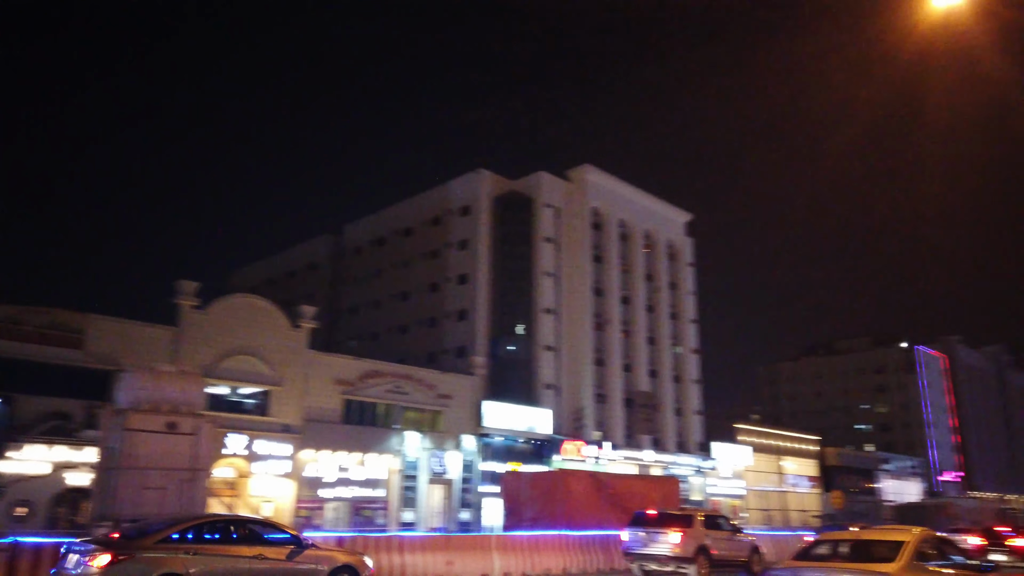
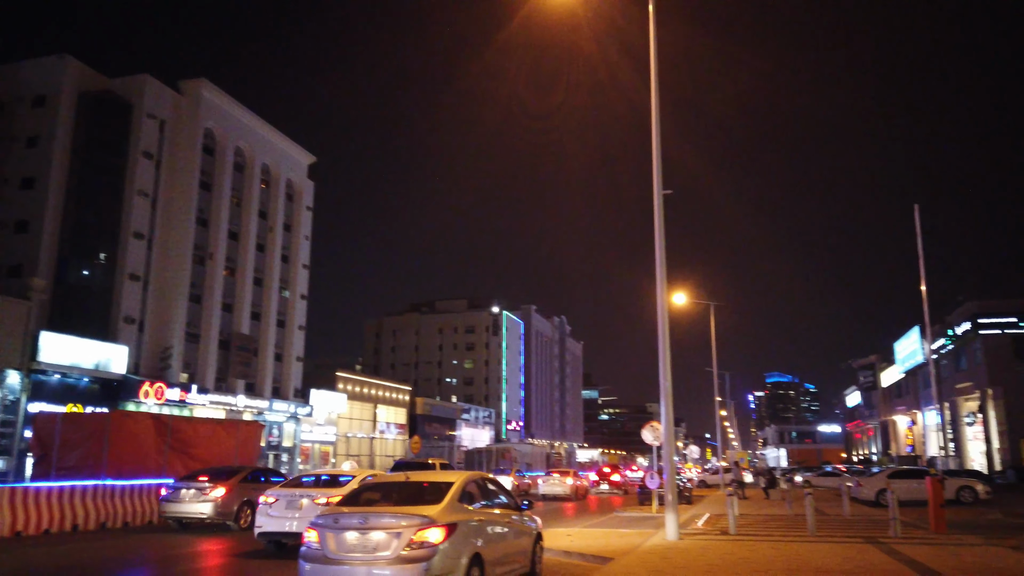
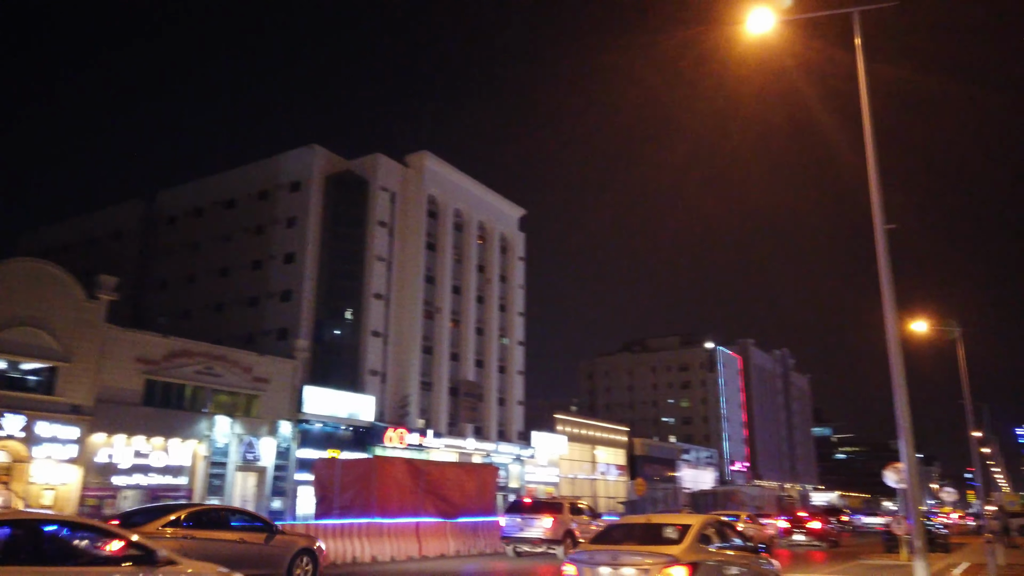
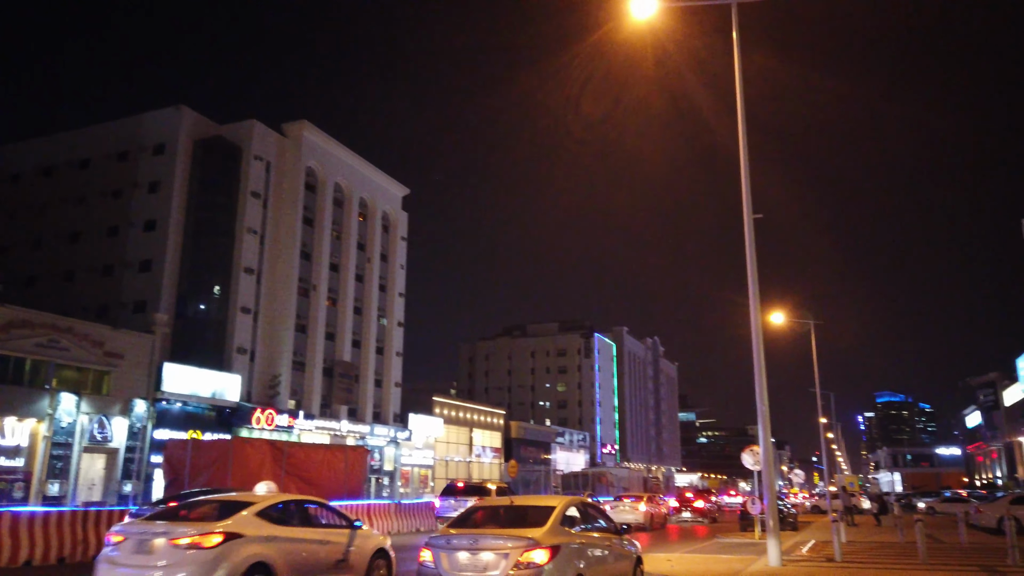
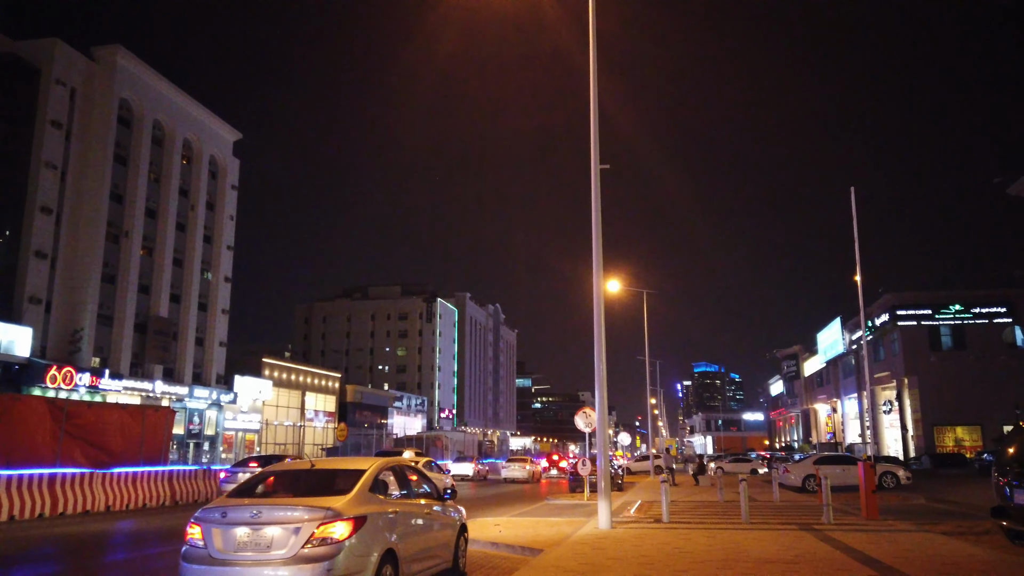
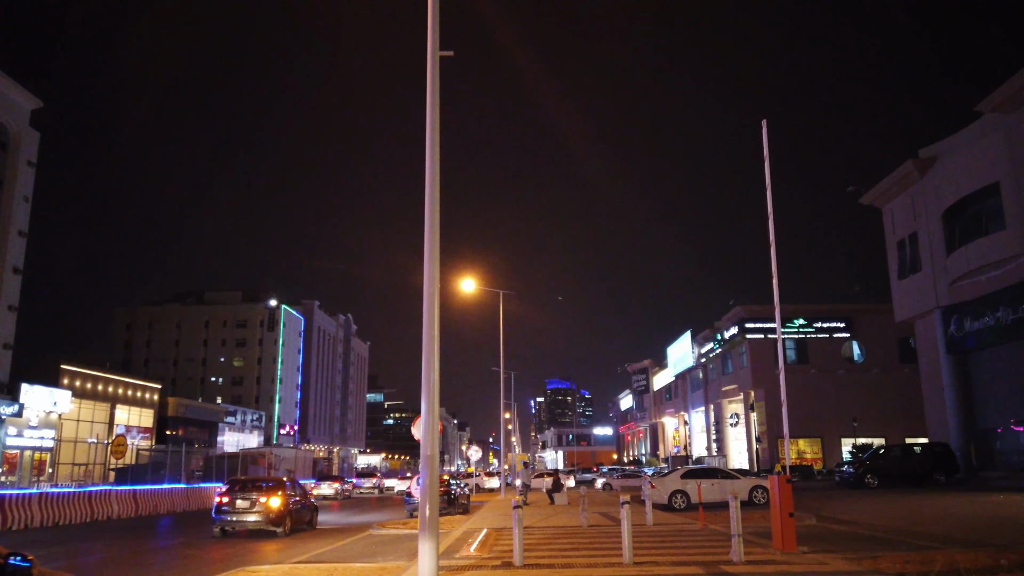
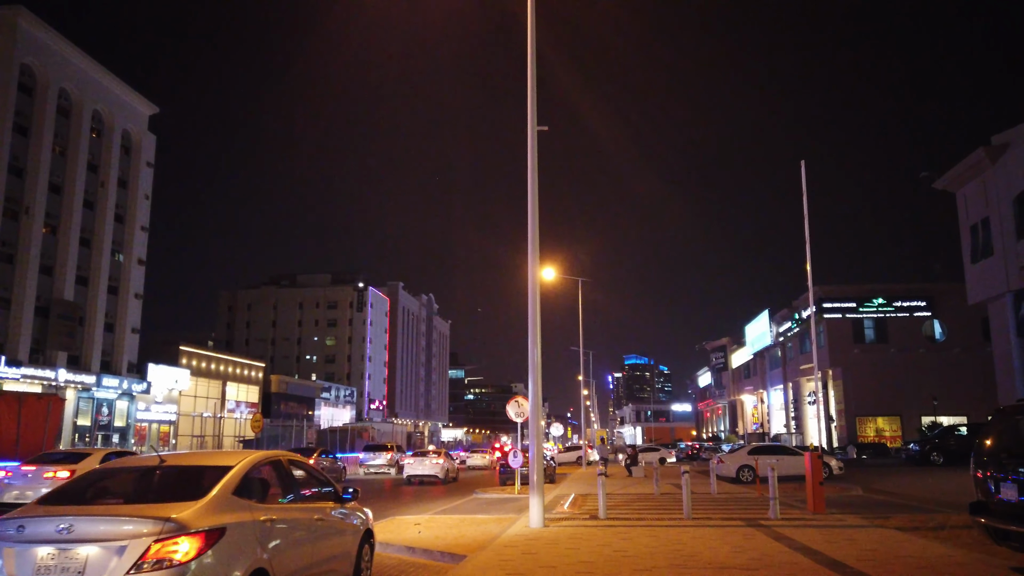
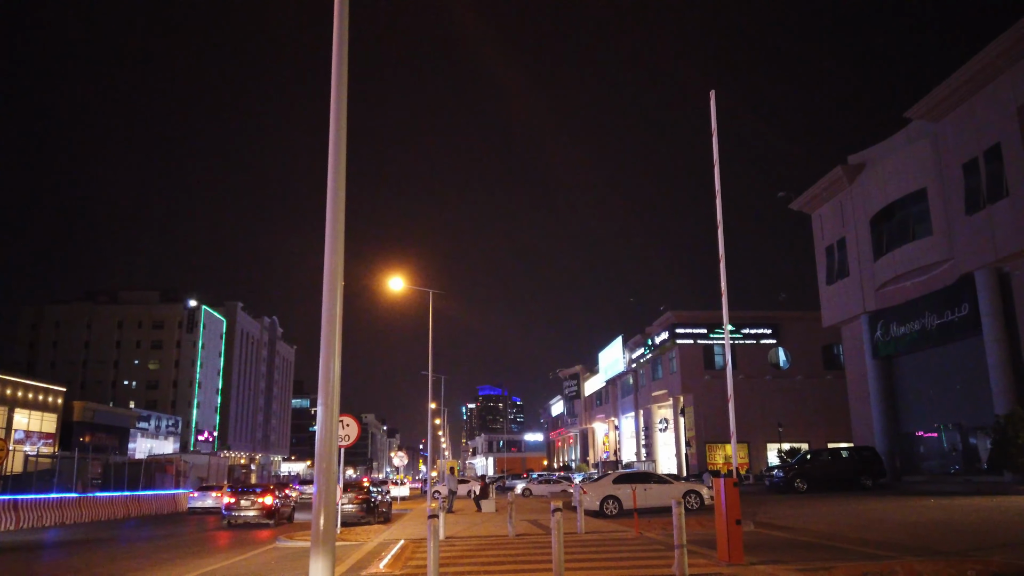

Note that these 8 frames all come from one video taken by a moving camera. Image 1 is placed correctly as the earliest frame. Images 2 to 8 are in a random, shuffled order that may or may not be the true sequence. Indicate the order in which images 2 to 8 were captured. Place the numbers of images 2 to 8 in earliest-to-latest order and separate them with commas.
3, 4, 2, 5, 7, 6, 8
